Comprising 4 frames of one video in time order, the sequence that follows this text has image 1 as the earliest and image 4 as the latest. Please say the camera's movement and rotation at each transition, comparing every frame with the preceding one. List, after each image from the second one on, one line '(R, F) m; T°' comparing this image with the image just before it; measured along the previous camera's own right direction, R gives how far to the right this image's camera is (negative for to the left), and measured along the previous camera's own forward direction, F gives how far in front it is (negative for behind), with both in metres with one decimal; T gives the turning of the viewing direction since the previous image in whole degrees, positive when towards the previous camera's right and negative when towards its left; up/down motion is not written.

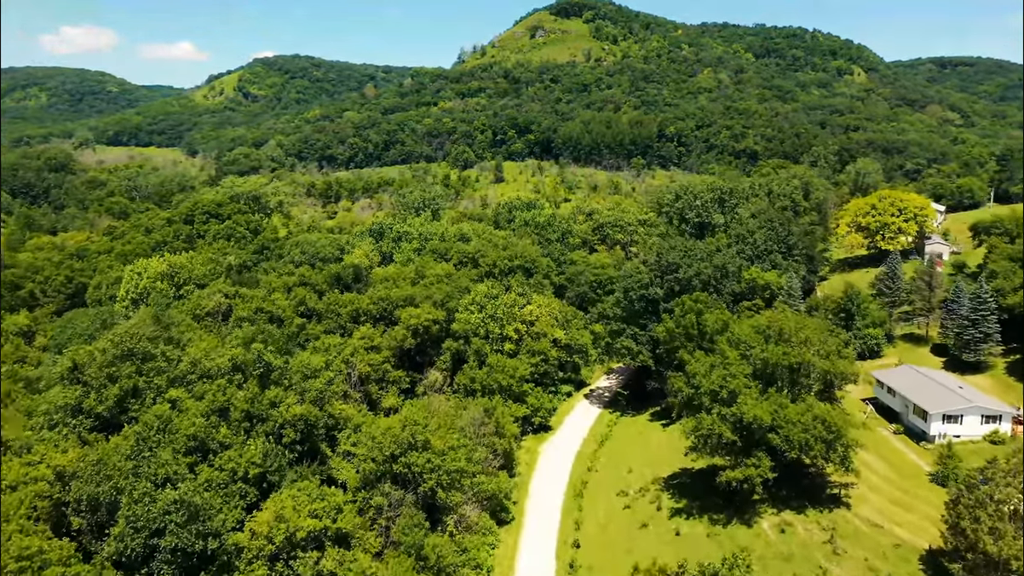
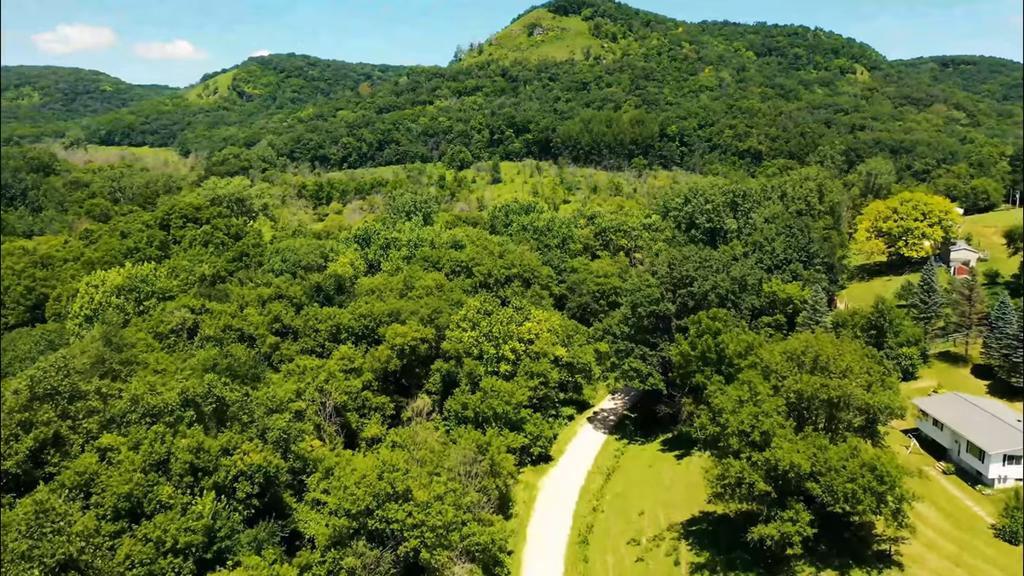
(+0.1, +5.1) m; 0°
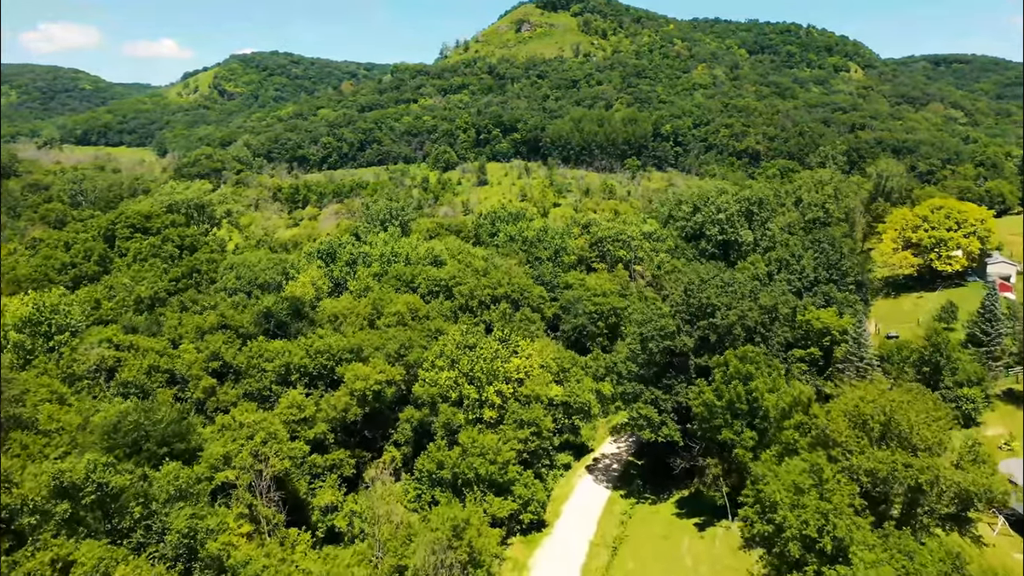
(+0.2, +8.1) m; +1°
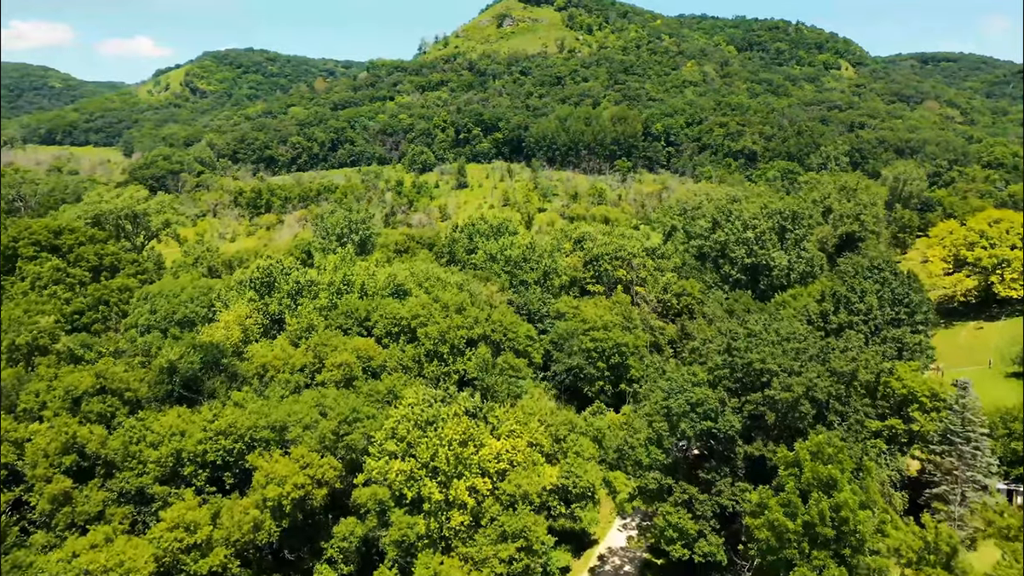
(+0.2, +11.1) m; +1°
